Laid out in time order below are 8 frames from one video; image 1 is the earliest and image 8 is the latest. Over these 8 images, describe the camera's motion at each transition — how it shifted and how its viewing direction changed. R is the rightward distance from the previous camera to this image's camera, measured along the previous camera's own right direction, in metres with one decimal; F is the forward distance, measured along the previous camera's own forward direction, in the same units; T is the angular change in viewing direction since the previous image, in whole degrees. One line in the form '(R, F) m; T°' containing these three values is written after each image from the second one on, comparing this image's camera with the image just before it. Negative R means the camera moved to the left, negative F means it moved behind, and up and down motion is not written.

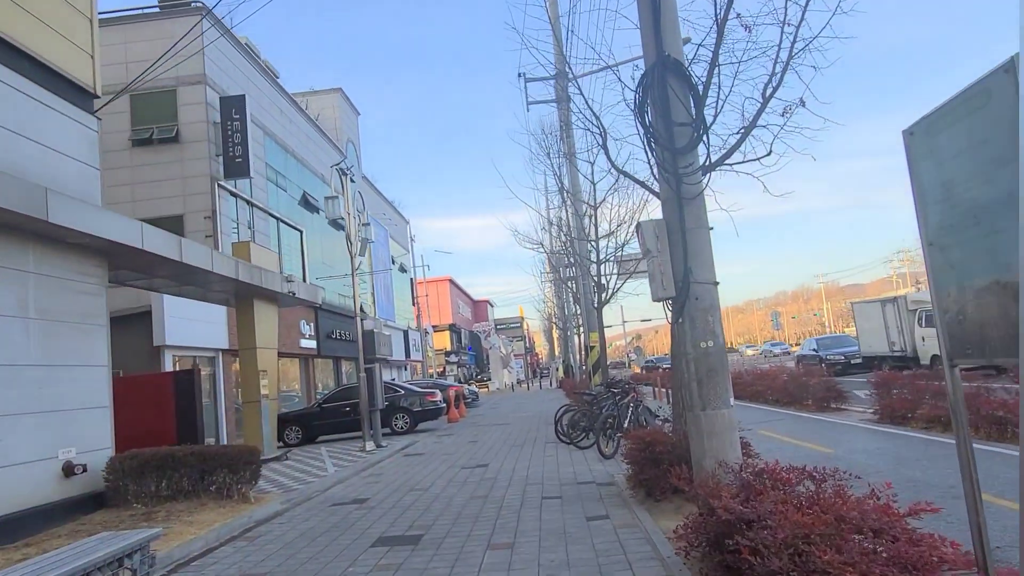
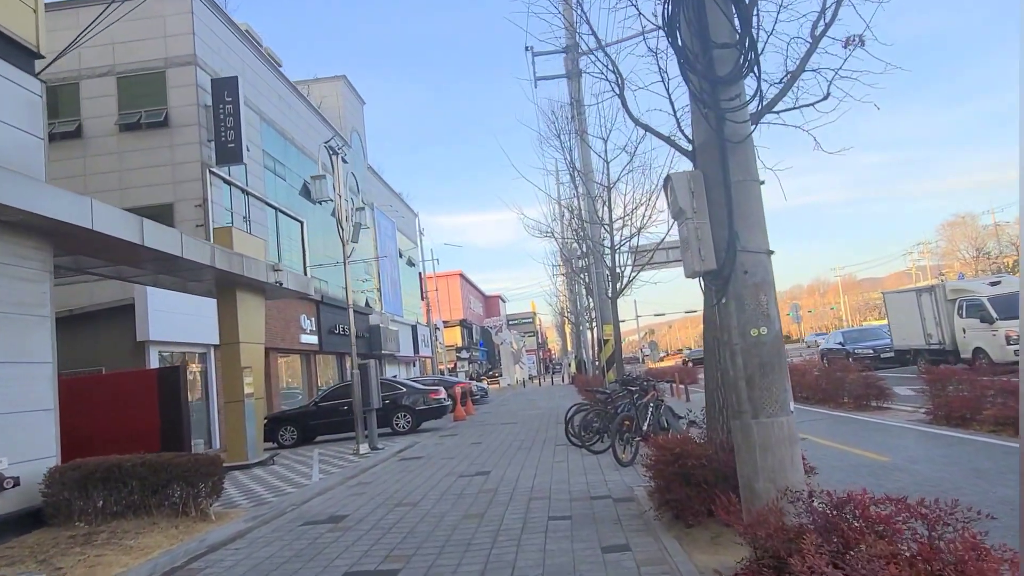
(+0.1, +1.4) m; -1°
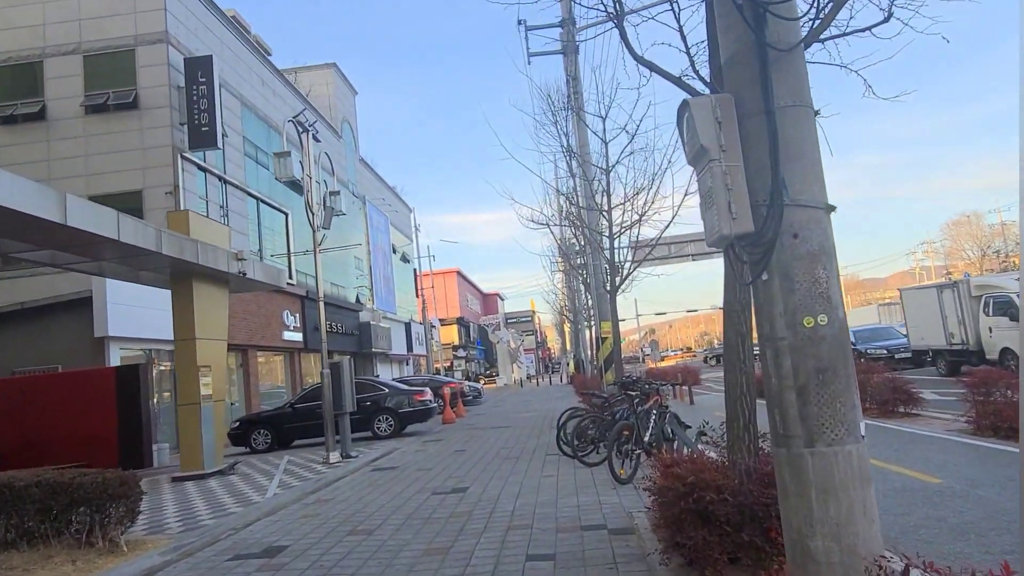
(+0.2, +1.4) m; 0°
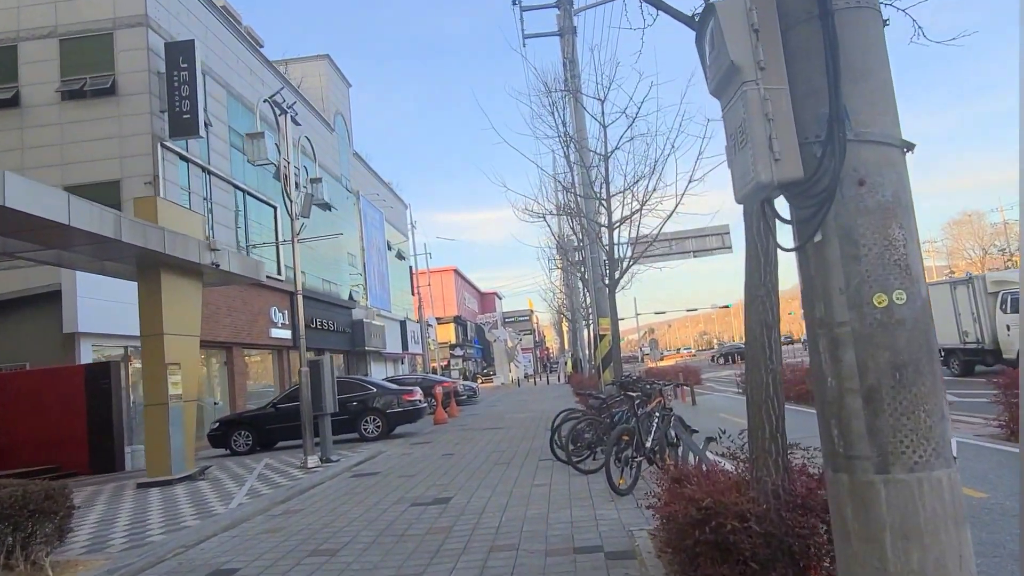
(+0.1, +0.9) m; 0°
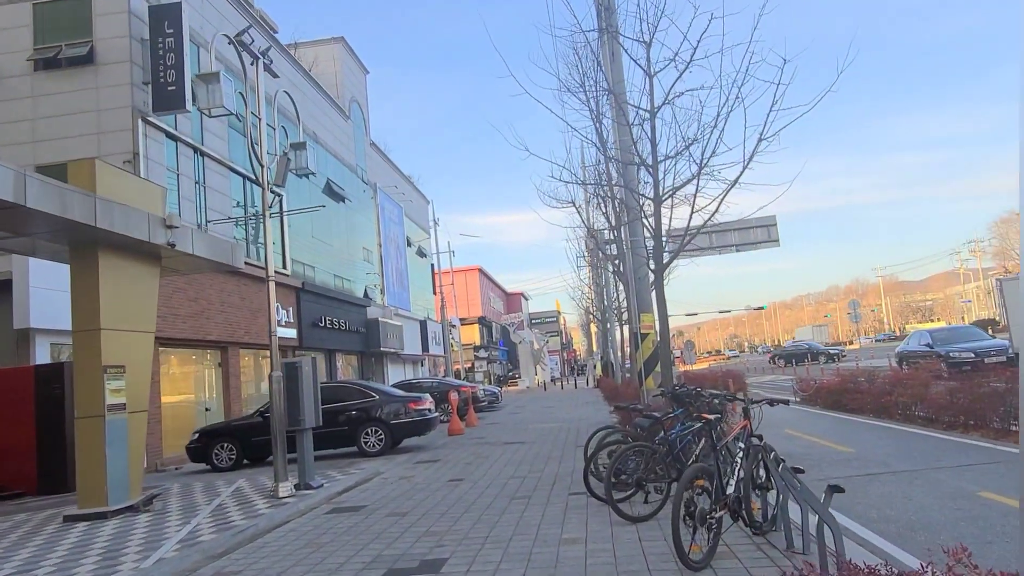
(+0.1, +2.6) m; -2°
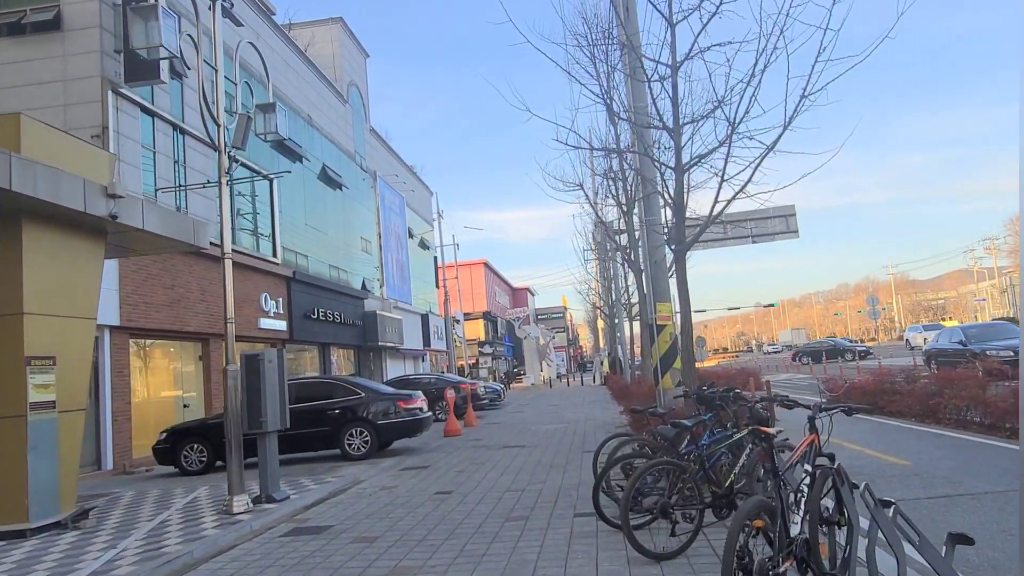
(+0.1, +1.5) m; -1°
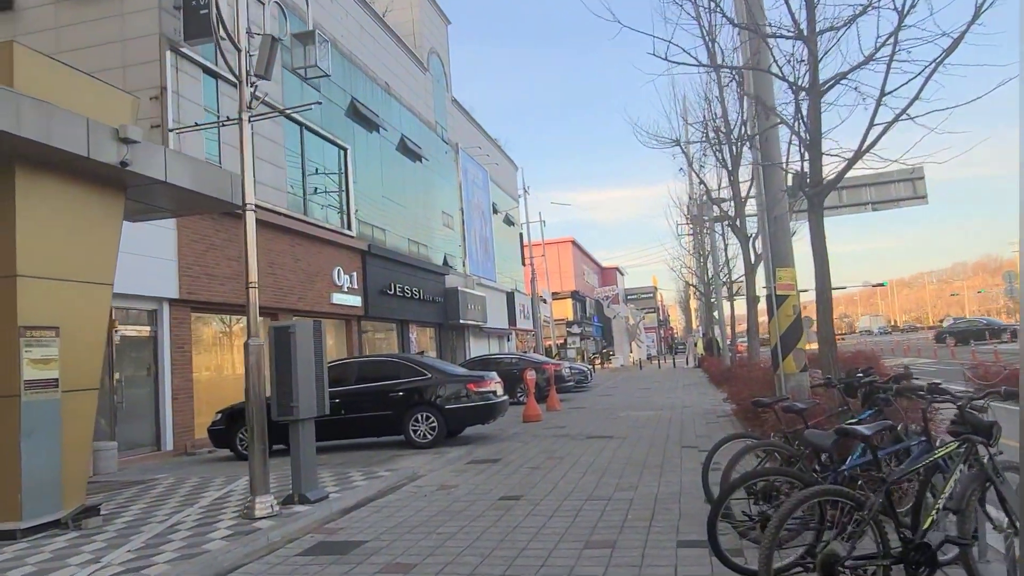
(+0.1, +1.8) m; -7°
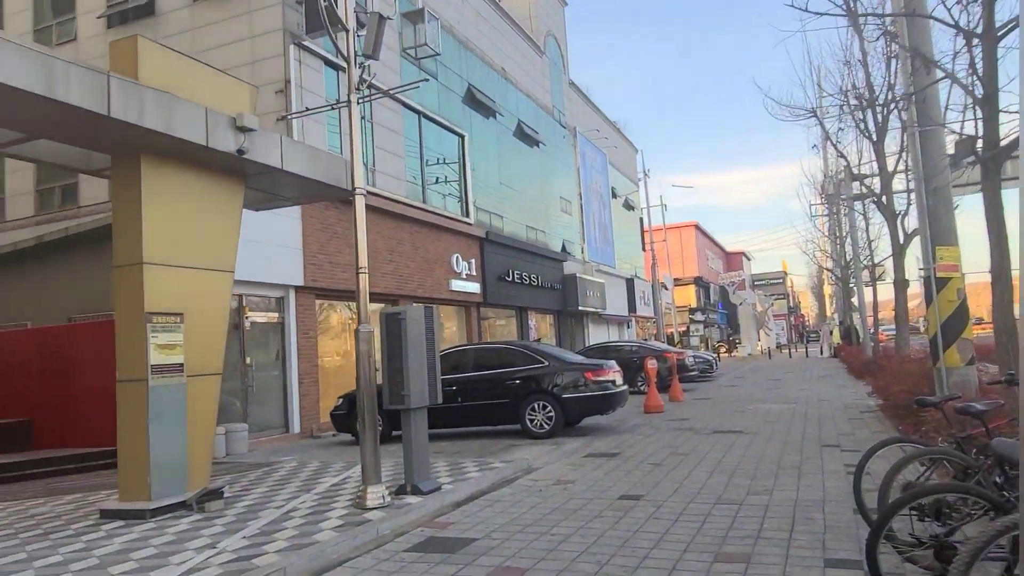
(0.0, +0.5) m; -9°
